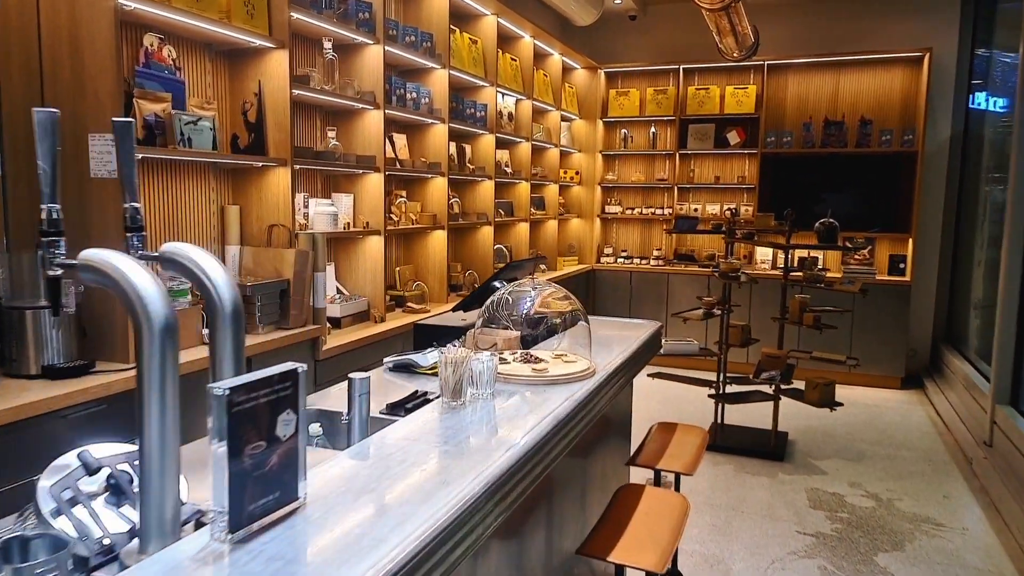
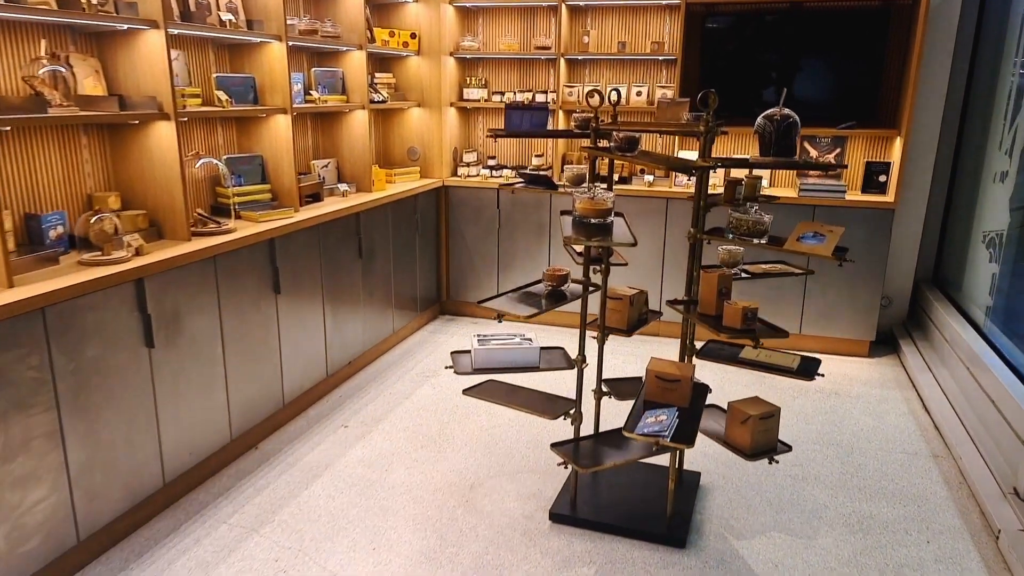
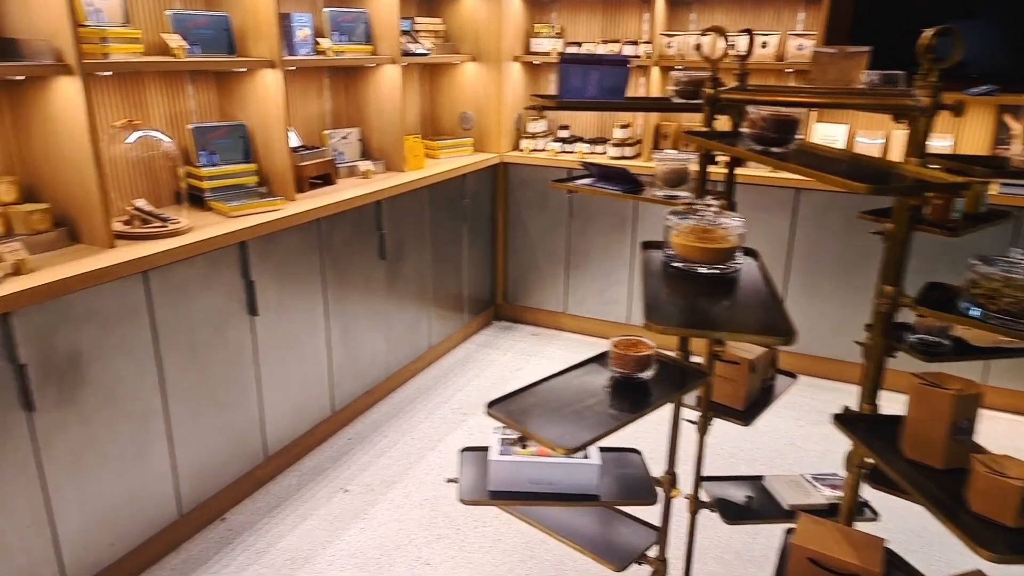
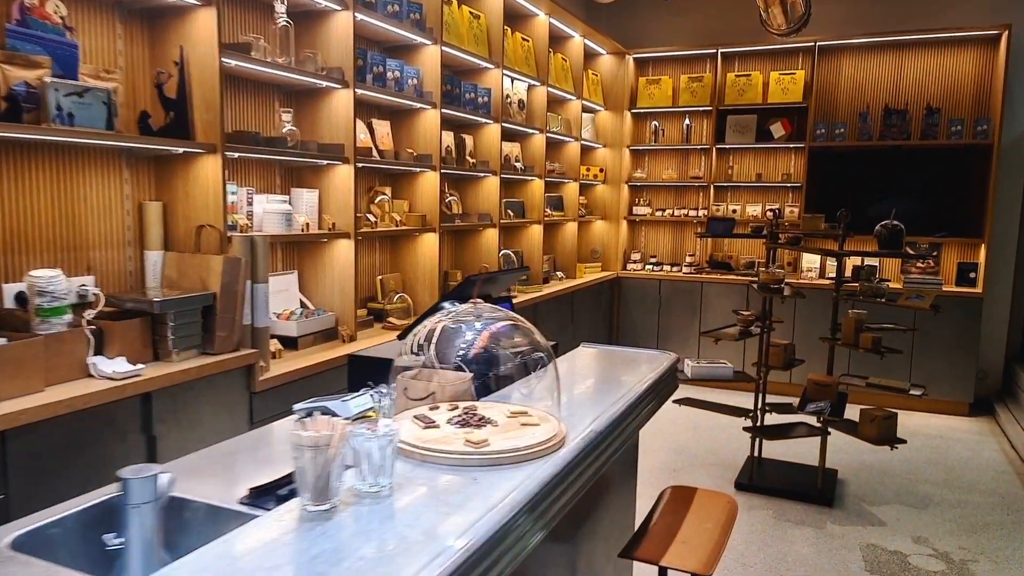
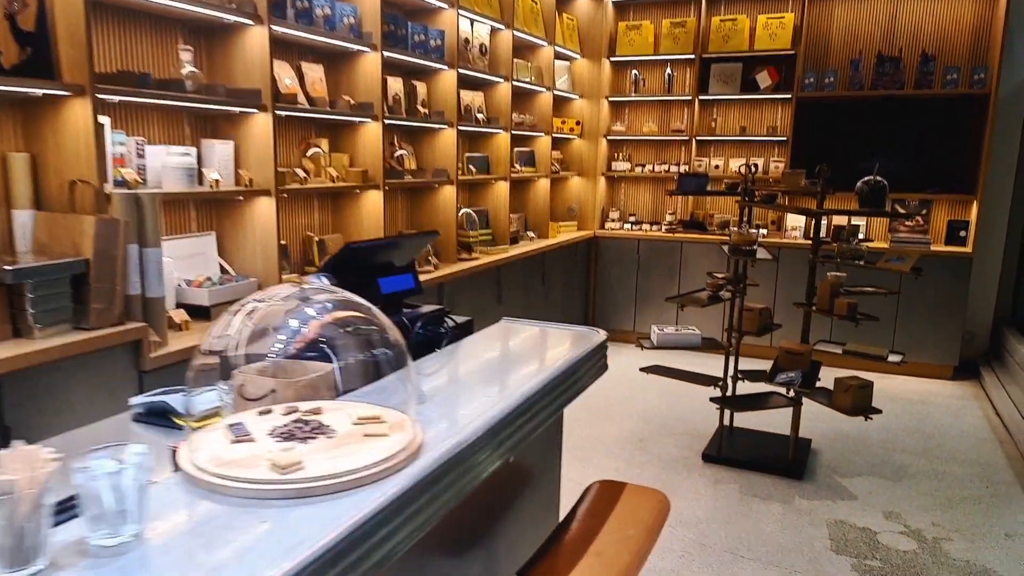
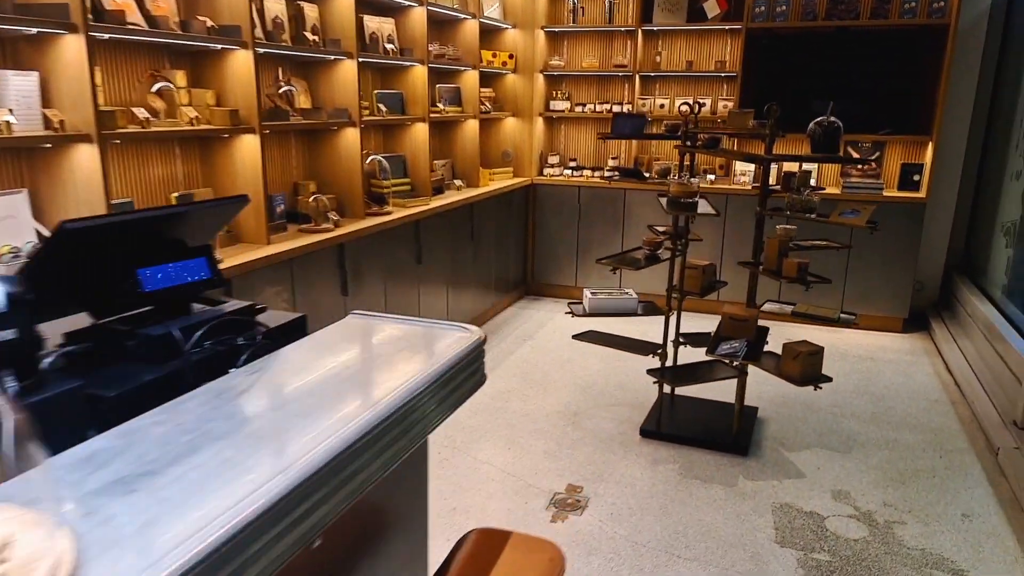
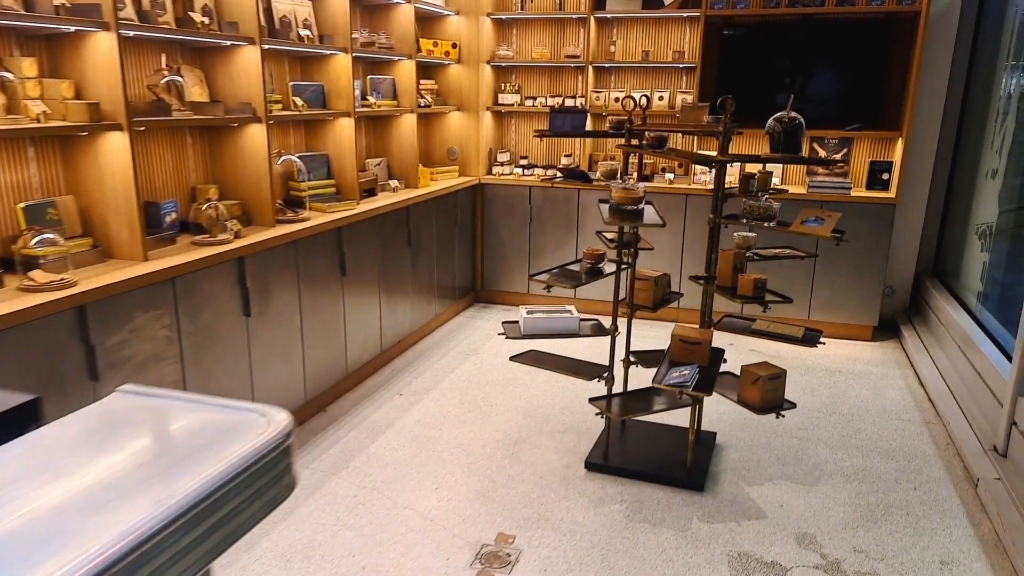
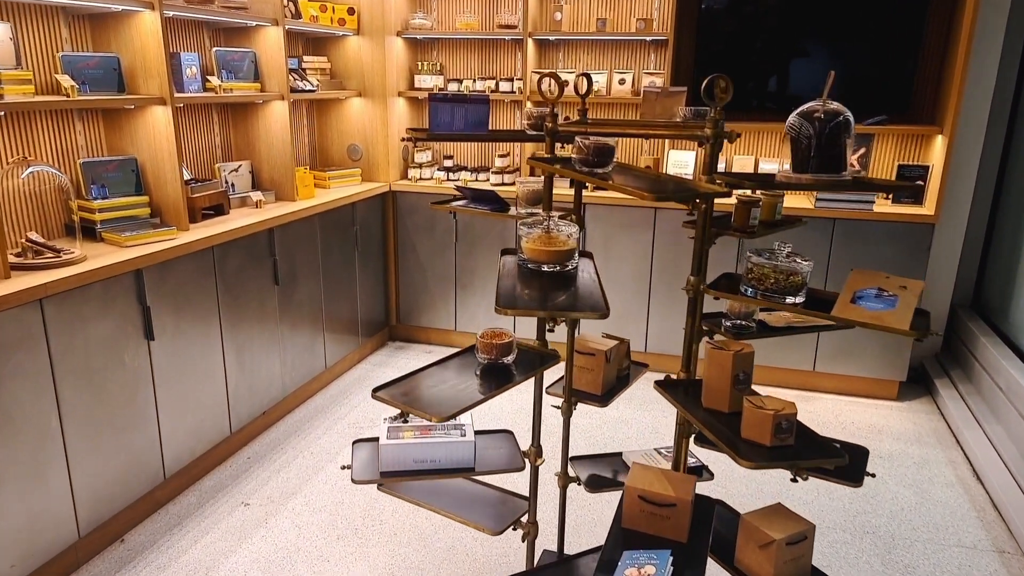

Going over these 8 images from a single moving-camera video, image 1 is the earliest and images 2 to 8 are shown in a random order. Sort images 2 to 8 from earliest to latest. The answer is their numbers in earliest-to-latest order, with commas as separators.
4, 5, 6, 7, 2, 8, 3
